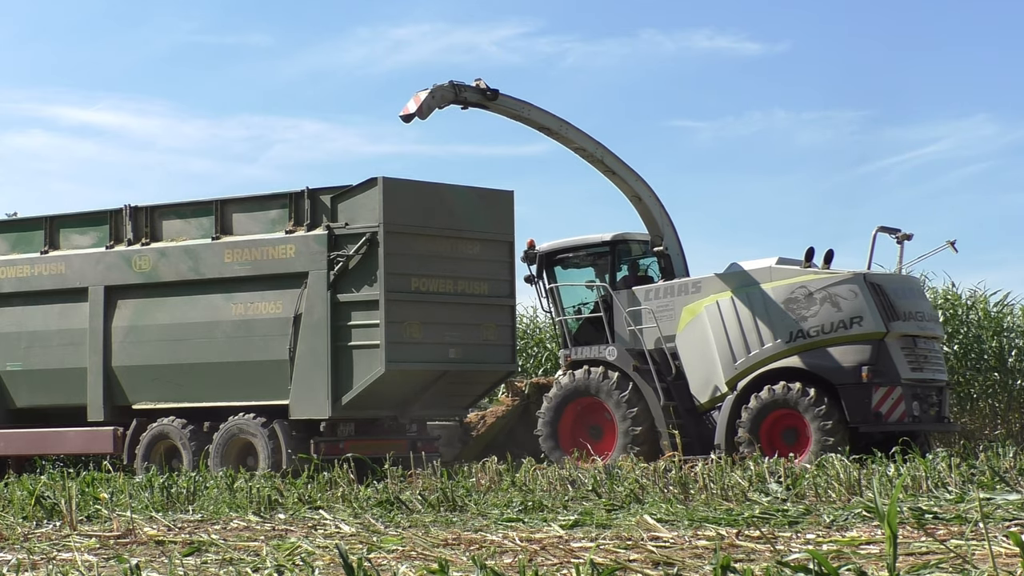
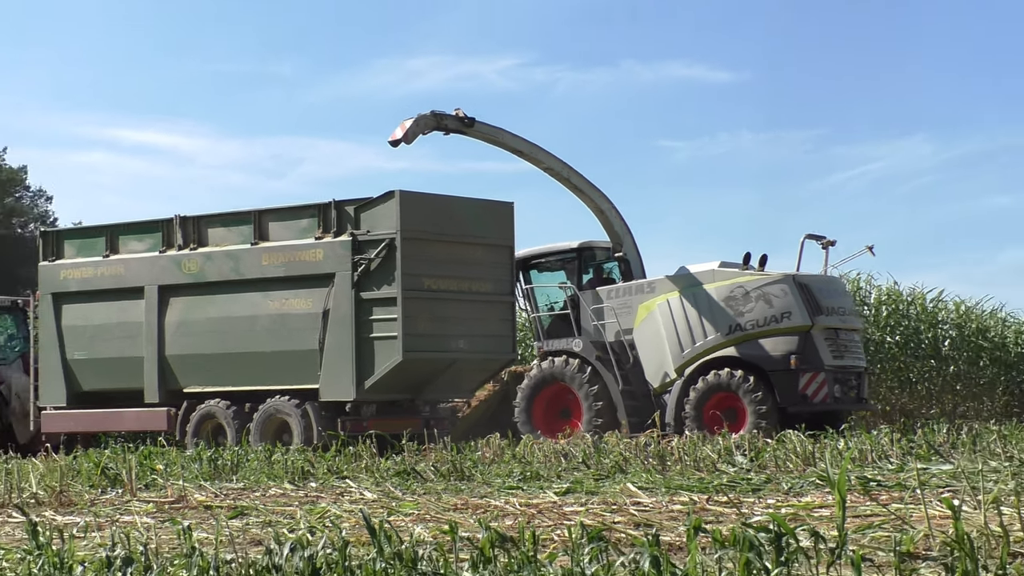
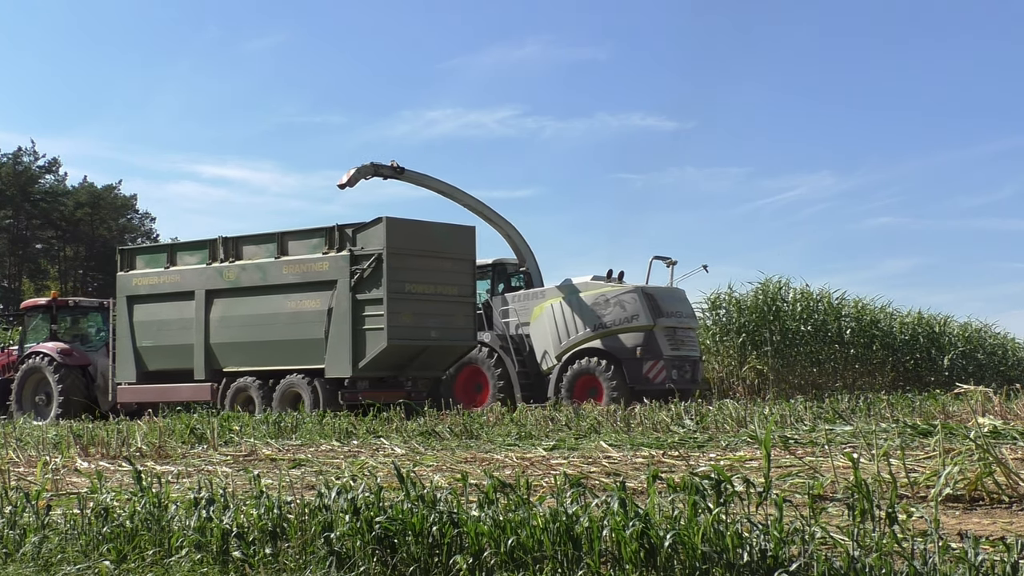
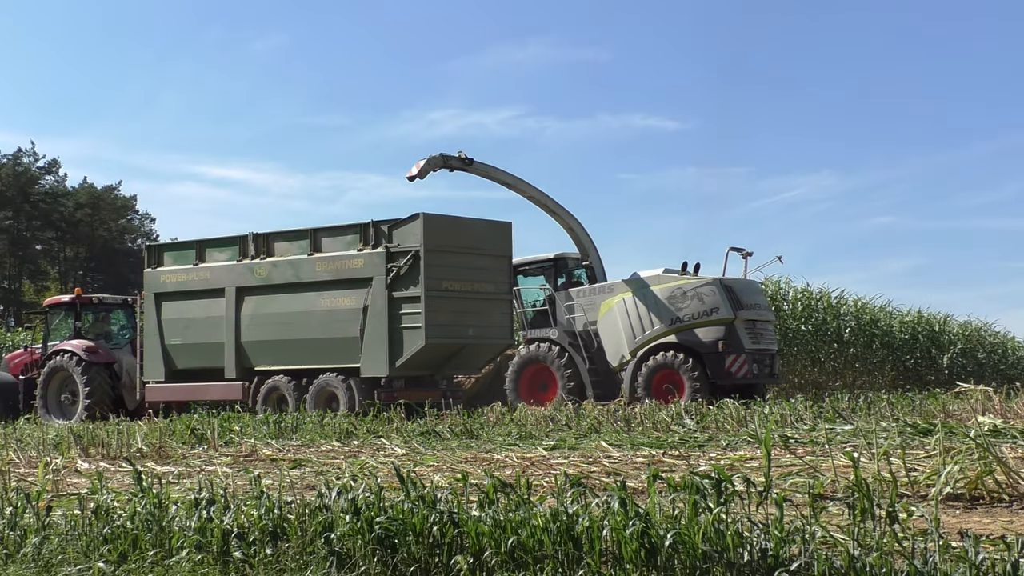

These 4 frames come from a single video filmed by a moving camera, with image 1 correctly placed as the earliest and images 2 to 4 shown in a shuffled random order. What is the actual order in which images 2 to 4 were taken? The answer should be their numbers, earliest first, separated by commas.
2, 4, 3
